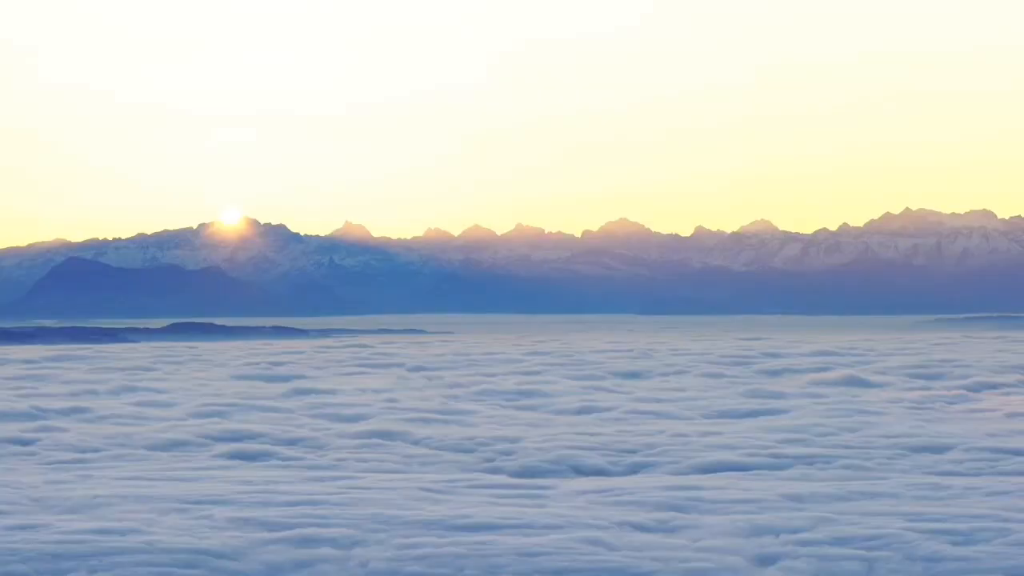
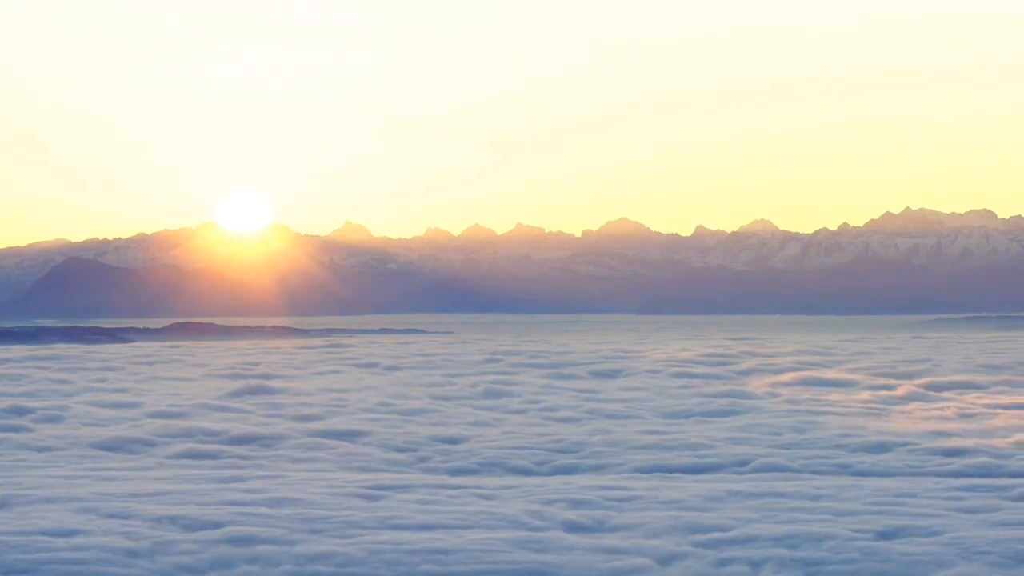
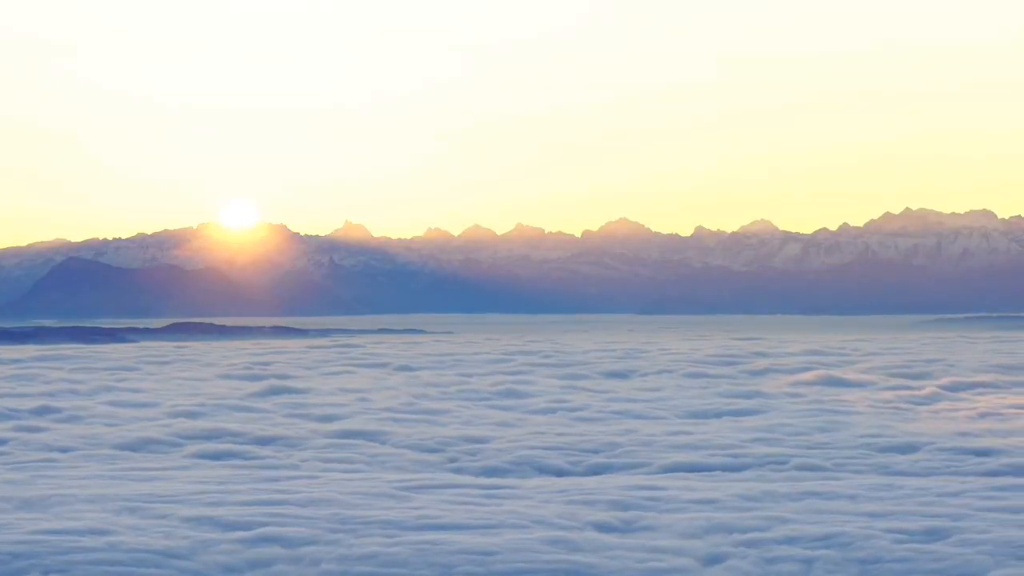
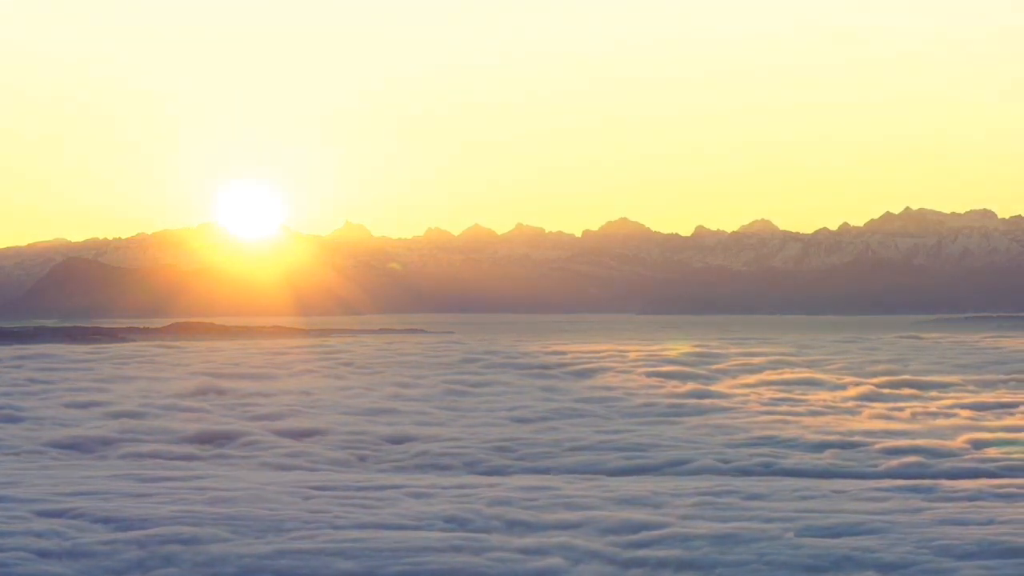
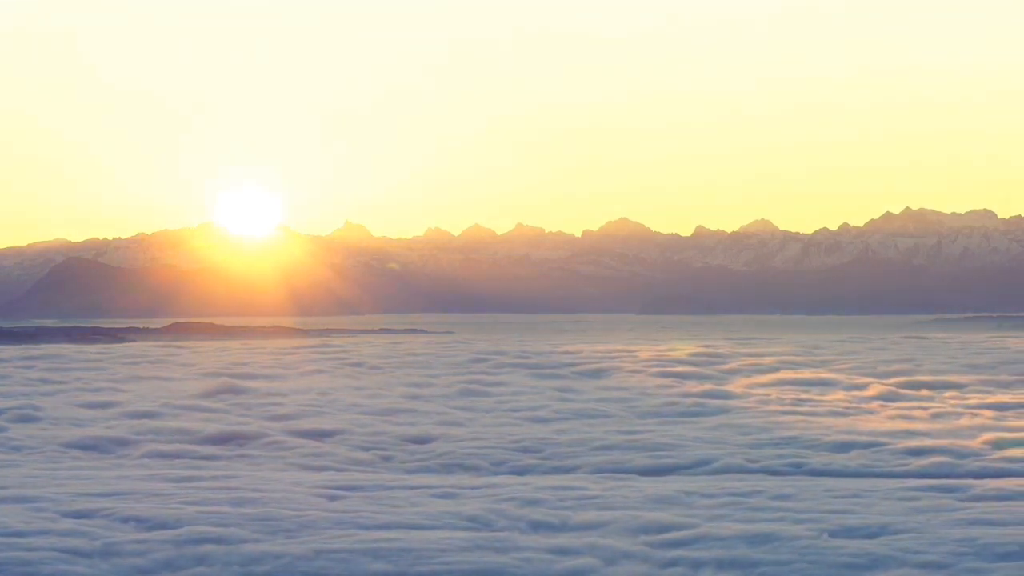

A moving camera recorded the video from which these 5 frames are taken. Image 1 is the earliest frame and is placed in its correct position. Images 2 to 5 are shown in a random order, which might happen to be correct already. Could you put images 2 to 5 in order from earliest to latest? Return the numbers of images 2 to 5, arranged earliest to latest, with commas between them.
3, 2, 5, 4
